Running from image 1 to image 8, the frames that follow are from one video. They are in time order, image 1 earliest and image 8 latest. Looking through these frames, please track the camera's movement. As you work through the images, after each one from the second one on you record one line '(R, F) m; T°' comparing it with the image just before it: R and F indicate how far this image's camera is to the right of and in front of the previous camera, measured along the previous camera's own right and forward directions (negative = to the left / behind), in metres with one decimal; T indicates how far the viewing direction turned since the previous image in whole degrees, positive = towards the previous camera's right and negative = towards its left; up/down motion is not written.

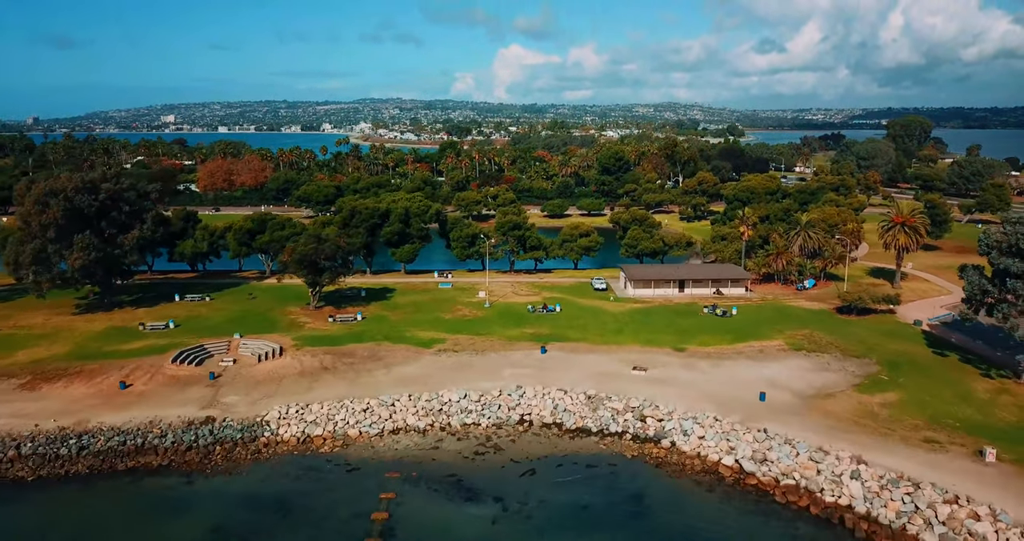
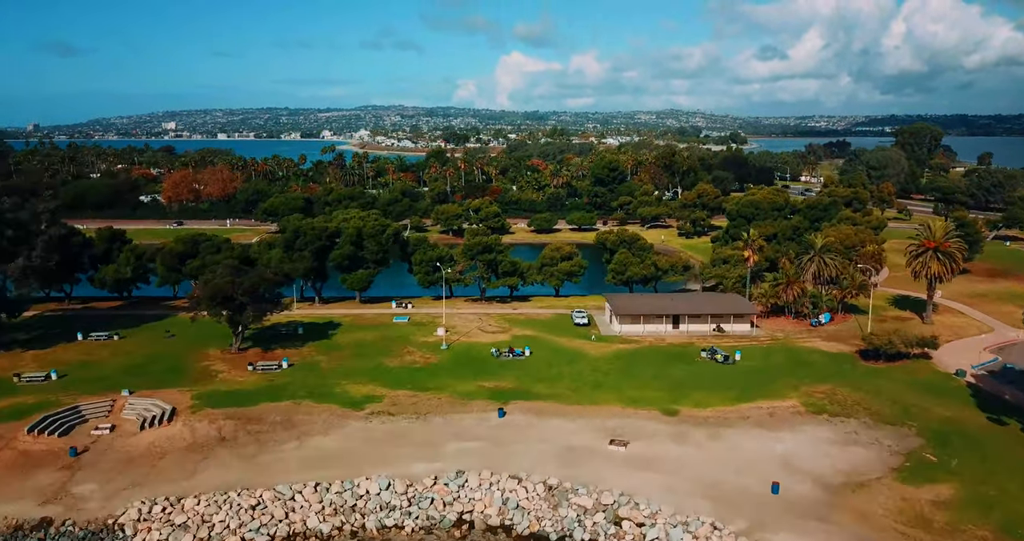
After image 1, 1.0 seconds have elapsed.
(+2.8, +9.9) m; 0°
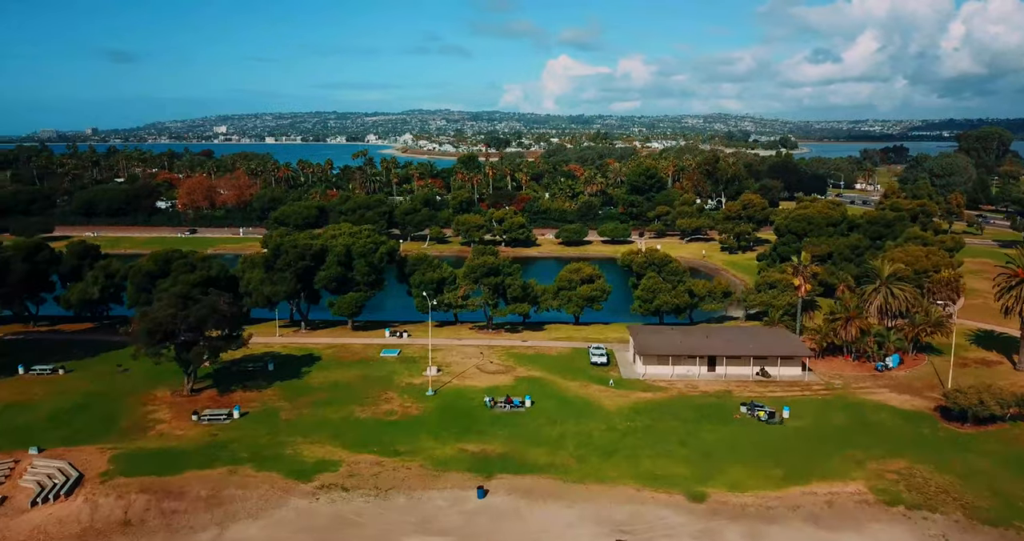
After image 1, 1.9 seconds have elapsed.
(+2.5, +8.6) m; -3°
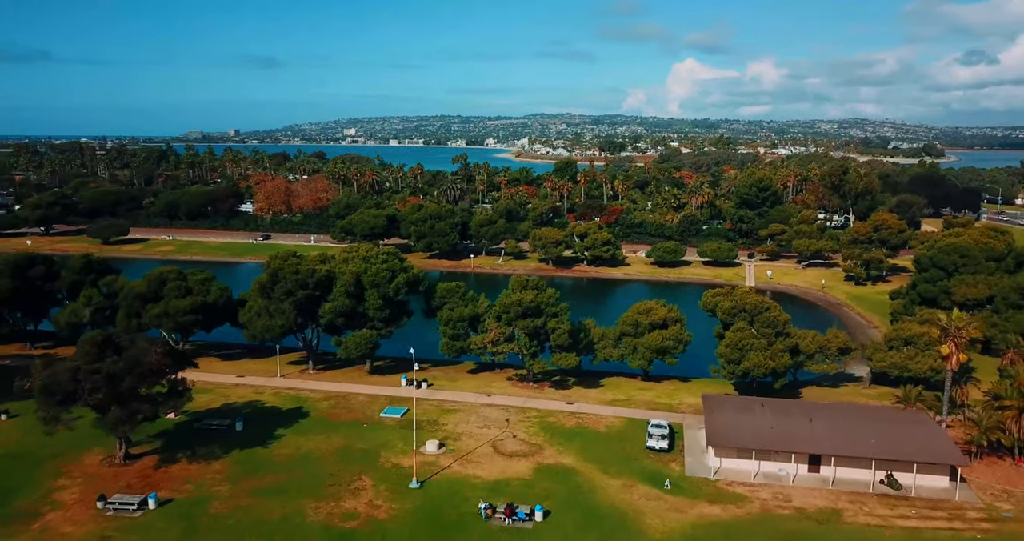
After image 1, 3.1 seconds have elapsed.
(+4.1, +12.1) m; -9°
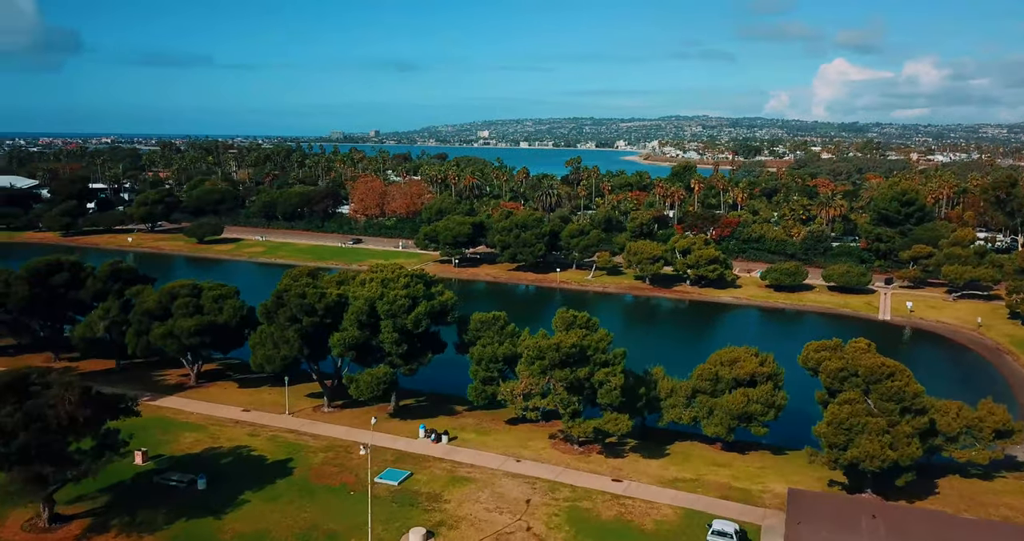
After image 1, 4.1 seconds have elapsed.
(+4.0, +9.2) m; -10°
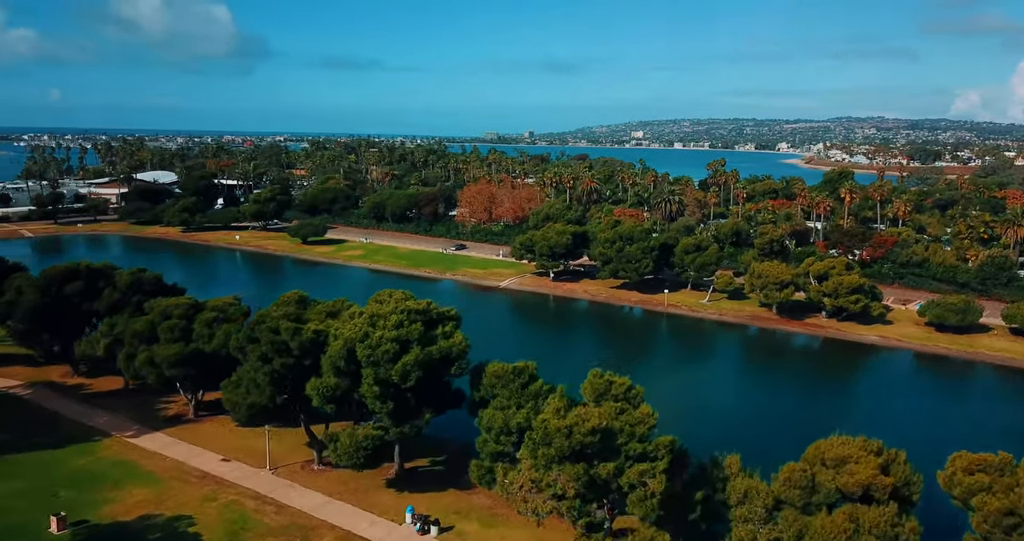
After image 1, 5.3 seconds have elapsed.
(+4.8, +10.2) m; -11°
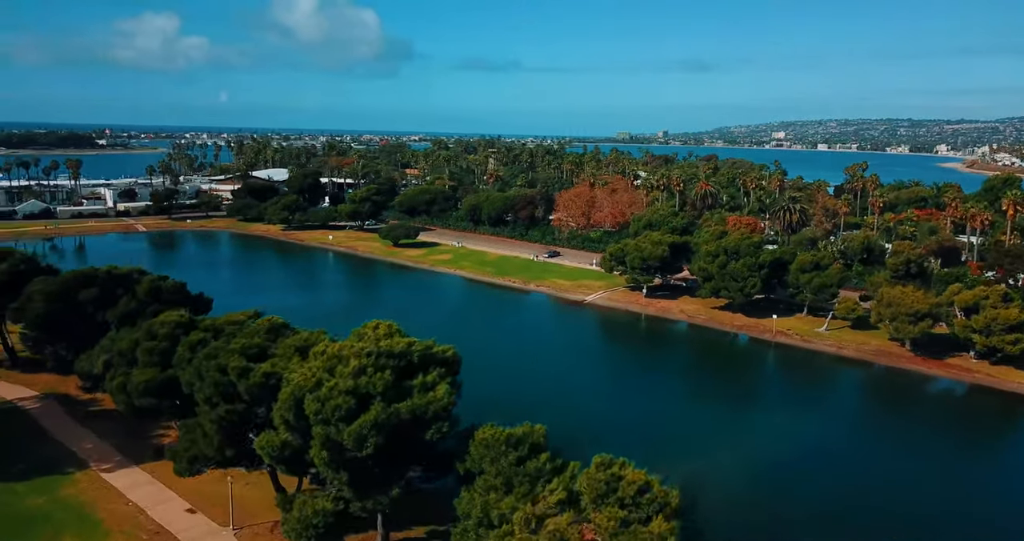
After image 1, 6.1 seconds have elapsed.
(+4.0, +7.8) m; -10°
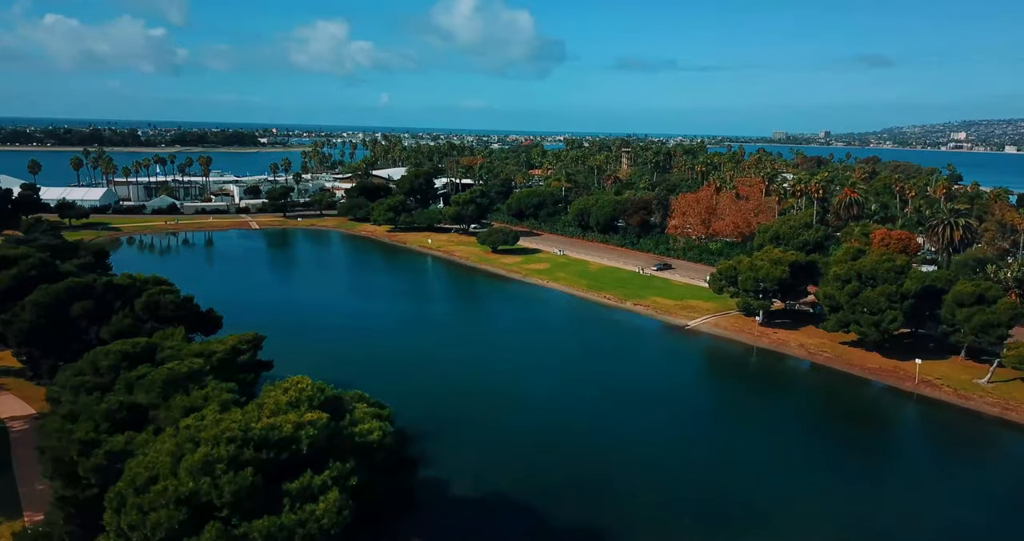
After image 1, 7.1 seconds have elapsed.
(+4.6, +8.8) m; -11°
